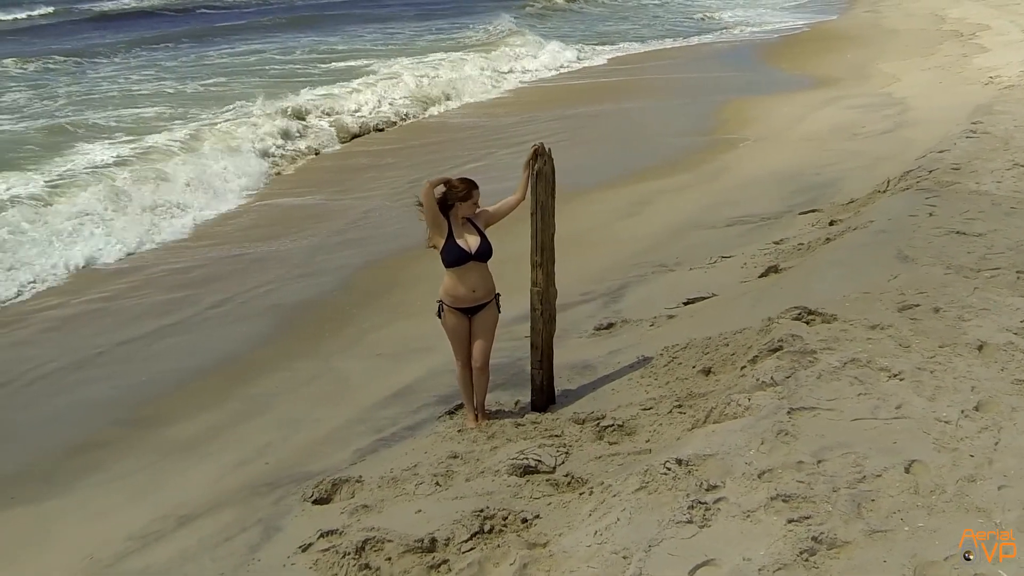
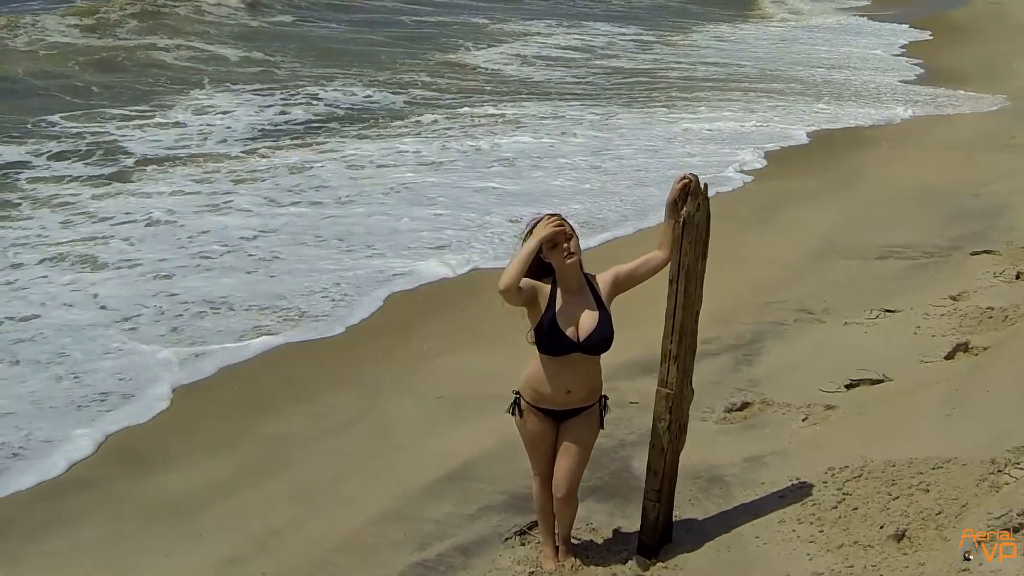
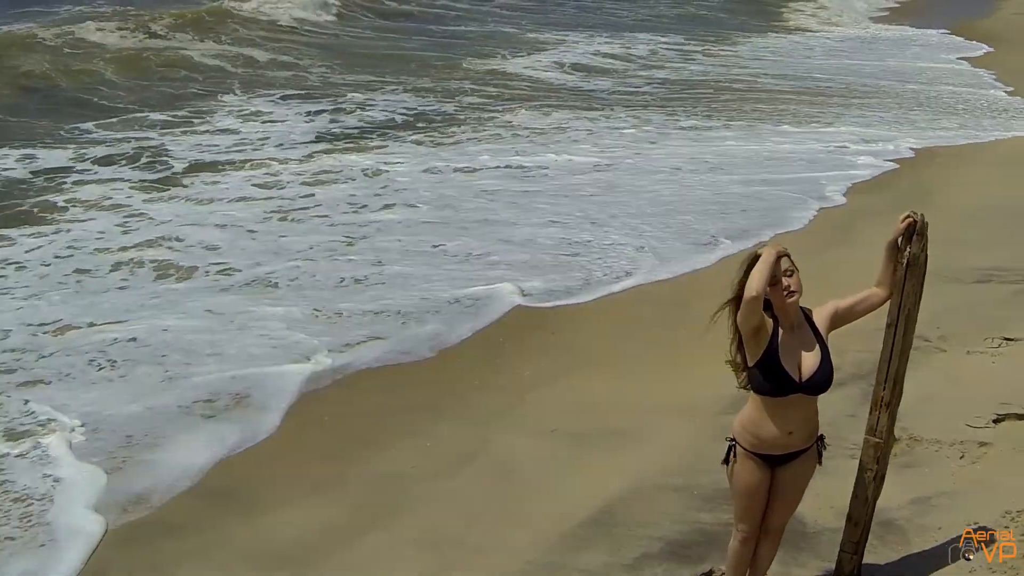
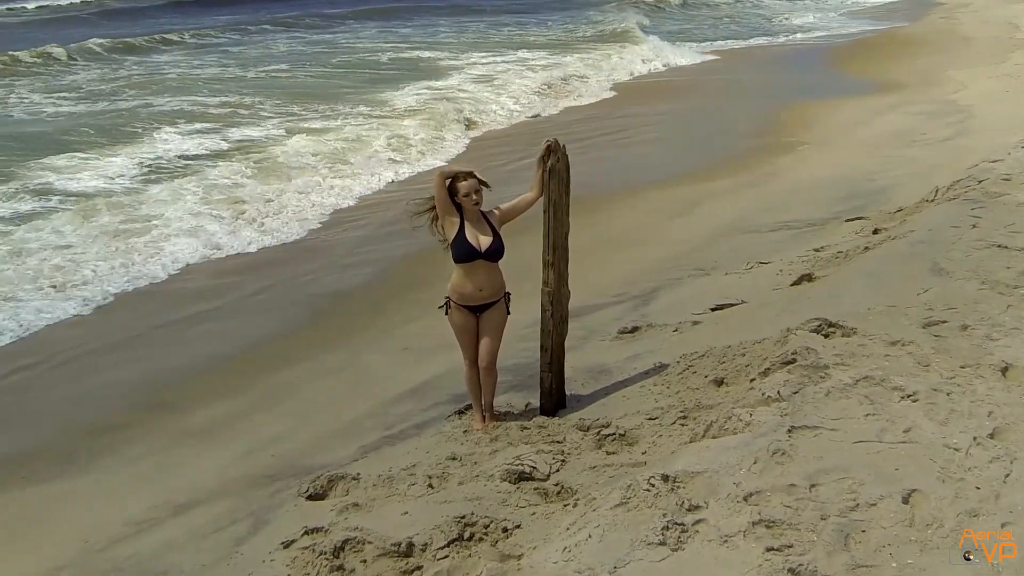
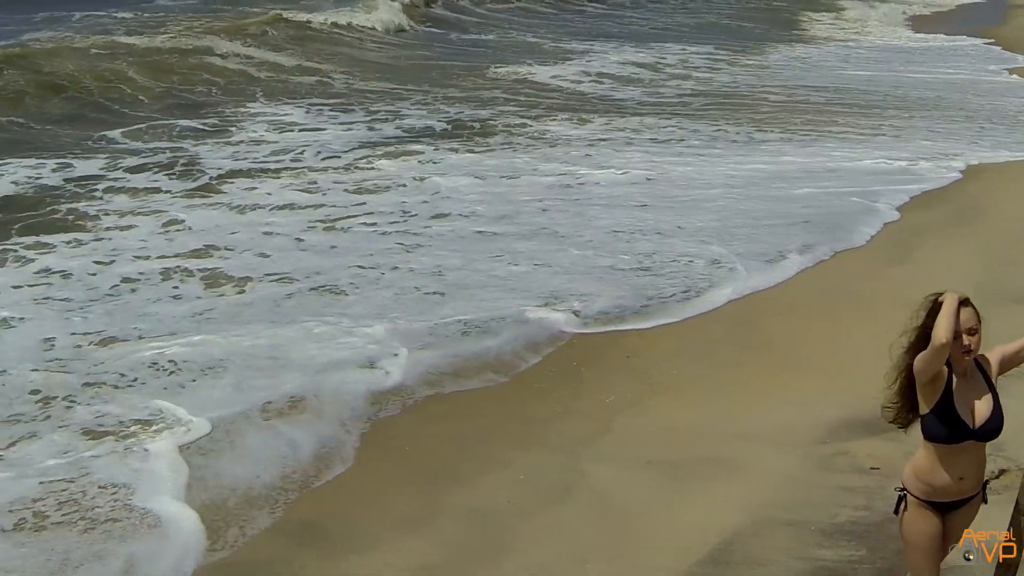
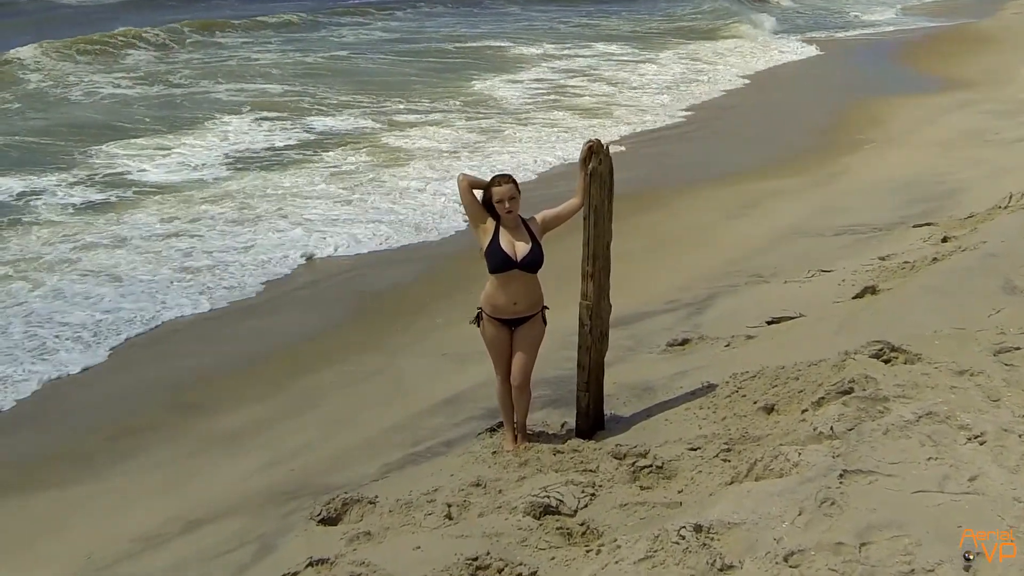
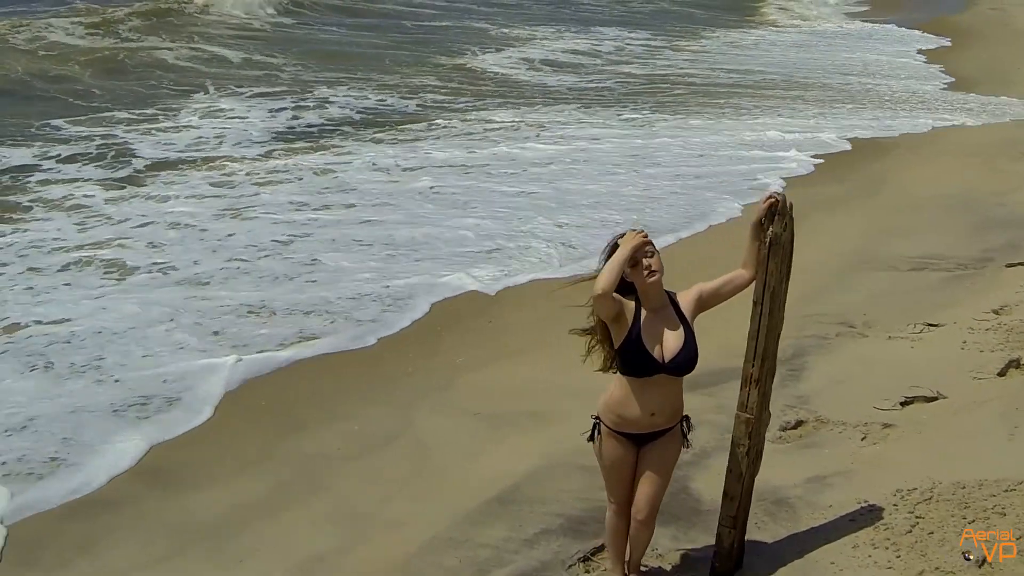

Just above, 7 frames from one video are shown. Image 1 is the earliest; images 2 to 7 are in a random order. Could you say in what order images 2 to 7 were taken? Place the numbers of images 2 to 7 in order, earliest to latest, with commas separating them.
4, 6, 2, 7, 3, 5
